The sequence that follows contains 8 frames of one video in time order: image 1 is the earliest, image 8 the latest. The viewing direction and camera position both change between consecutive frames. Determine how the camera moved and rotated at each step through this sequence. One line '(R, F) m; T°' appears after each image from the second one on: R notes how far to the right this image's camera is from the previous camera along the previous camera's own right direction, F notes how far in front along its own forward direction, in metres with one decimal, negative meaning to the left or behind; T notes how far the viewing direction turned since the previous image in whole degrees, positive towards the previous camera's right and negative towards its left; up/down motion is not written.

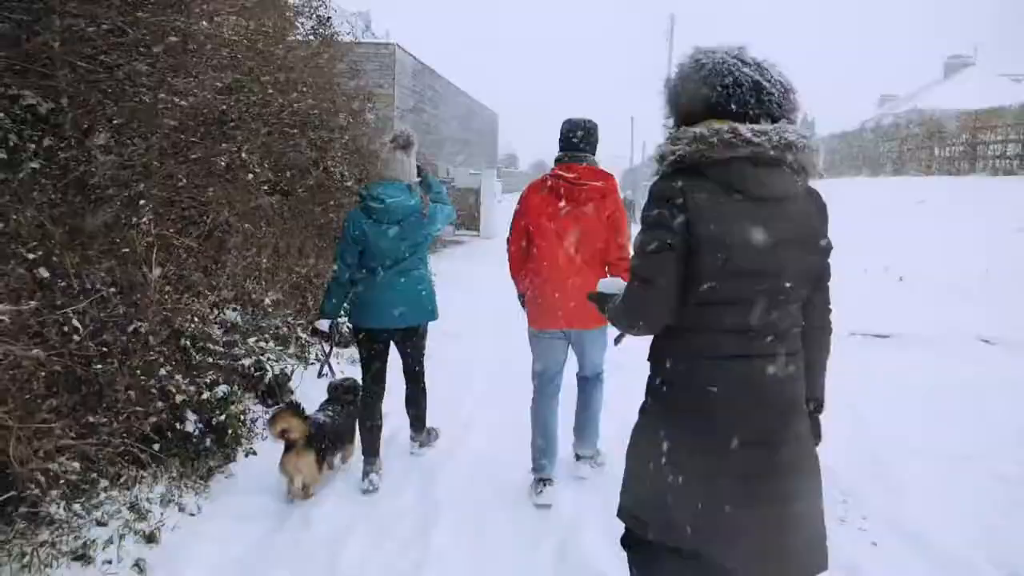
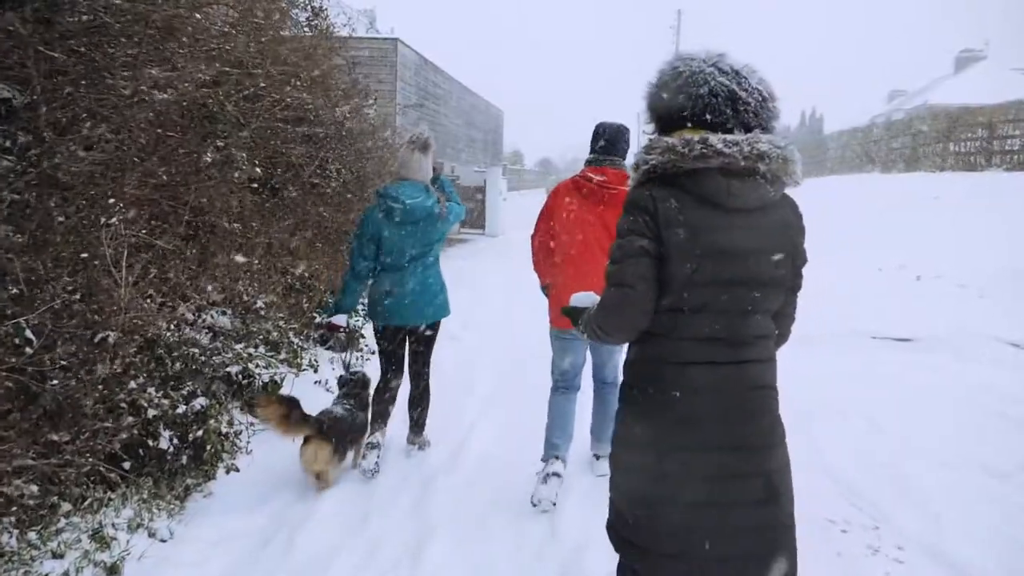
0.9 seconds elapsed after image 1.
(0.0, +0.3) m; 0°
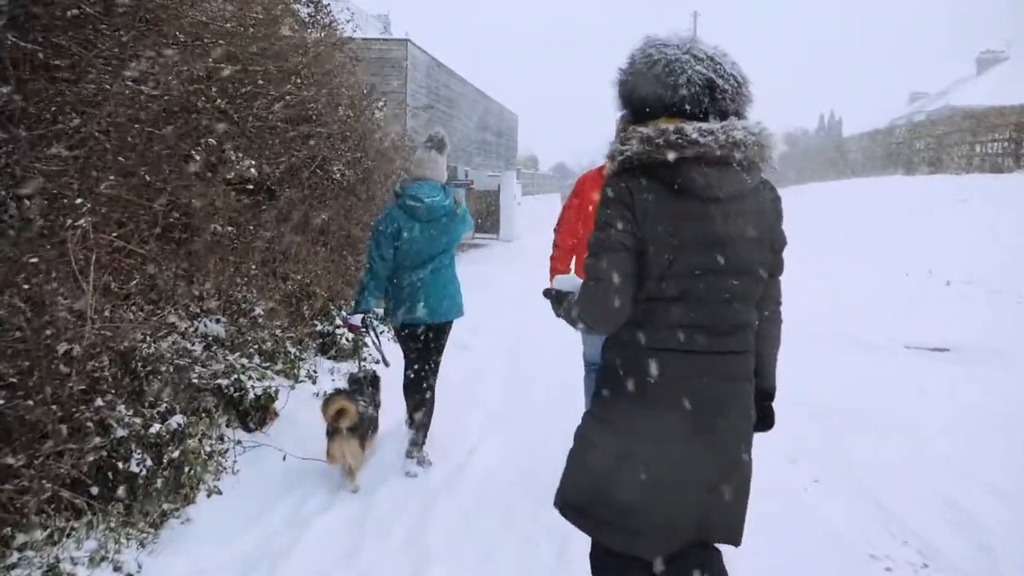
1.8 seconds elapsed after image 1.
(+0.1, +0.3) m; -1°
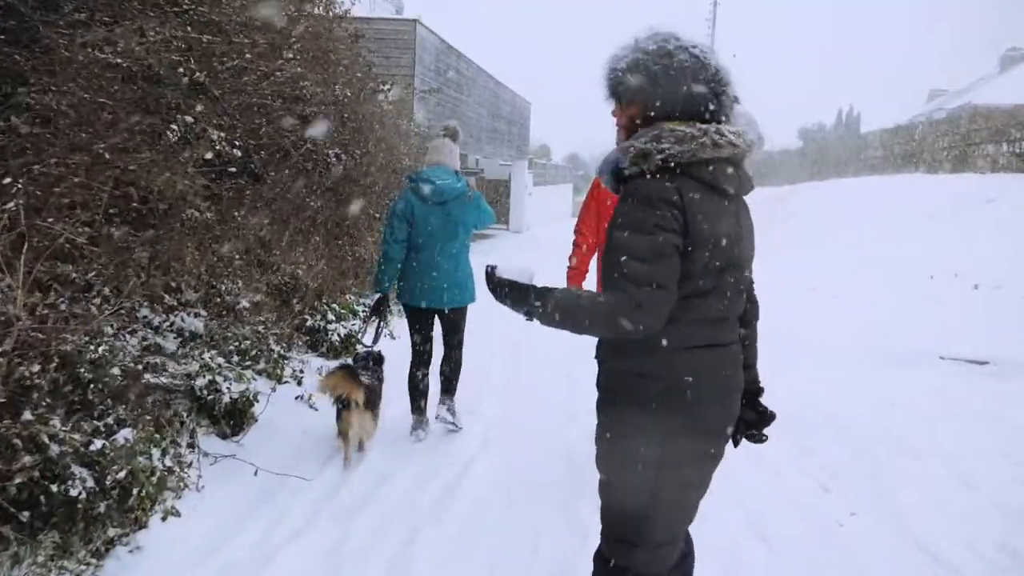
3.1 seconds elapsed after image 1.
(0.0, +0.5) m; -1°
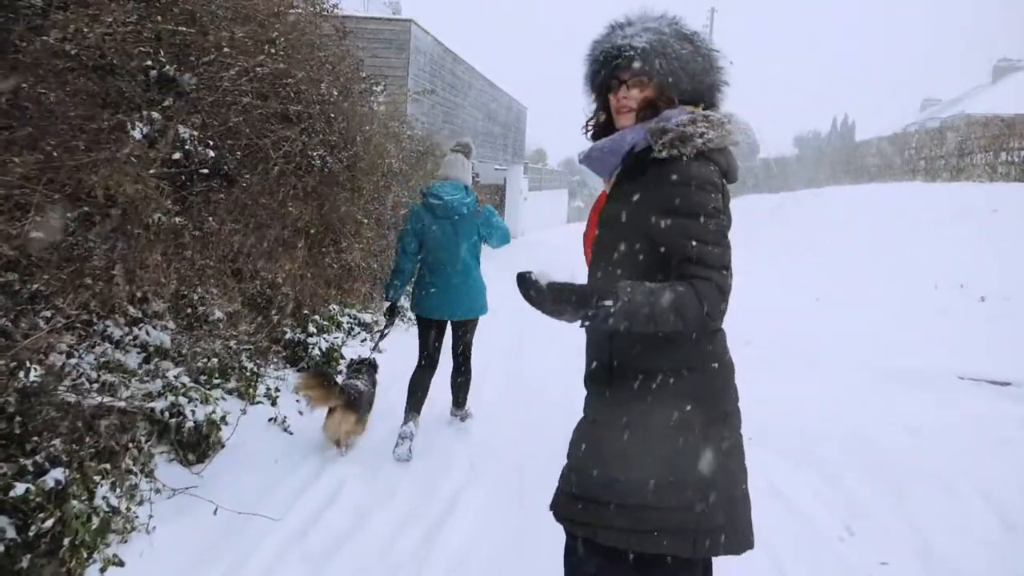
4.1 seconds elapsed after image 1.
(0.0, +0.4) m; 0°
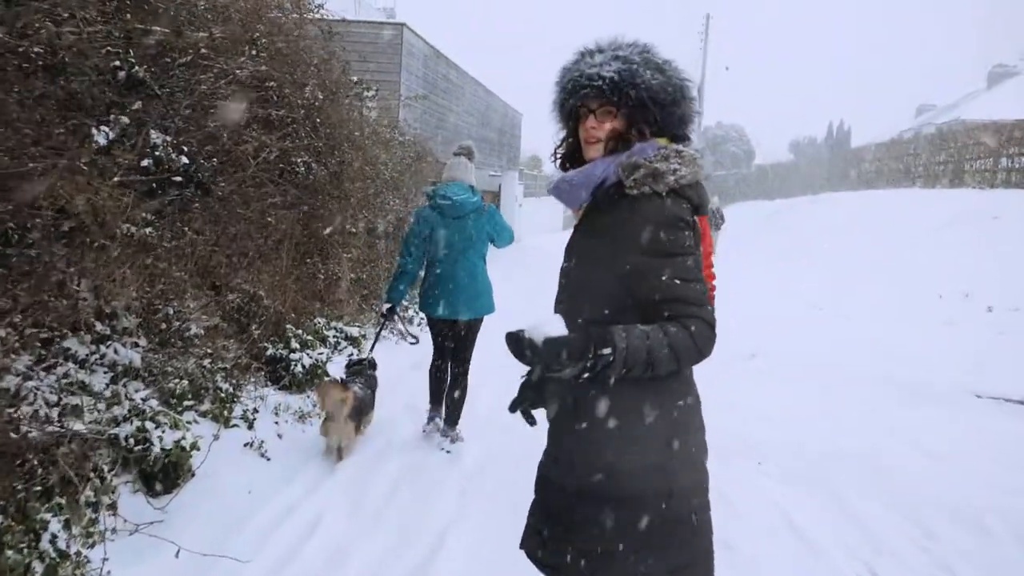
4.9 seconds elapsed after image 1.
(0.0, +0.3) m; 0°
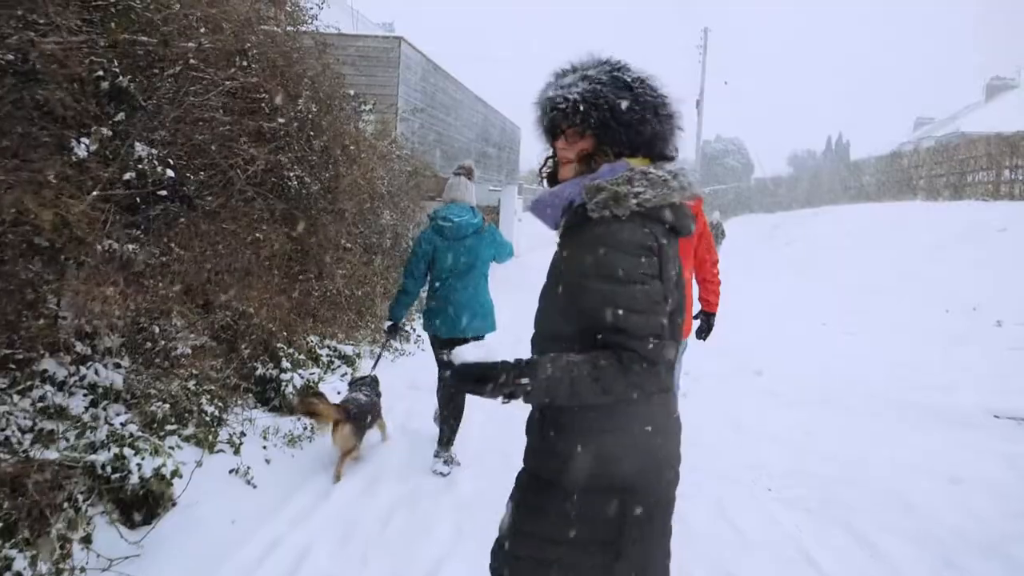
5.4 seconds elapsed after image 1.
(0.0, +0.2) m; 0°
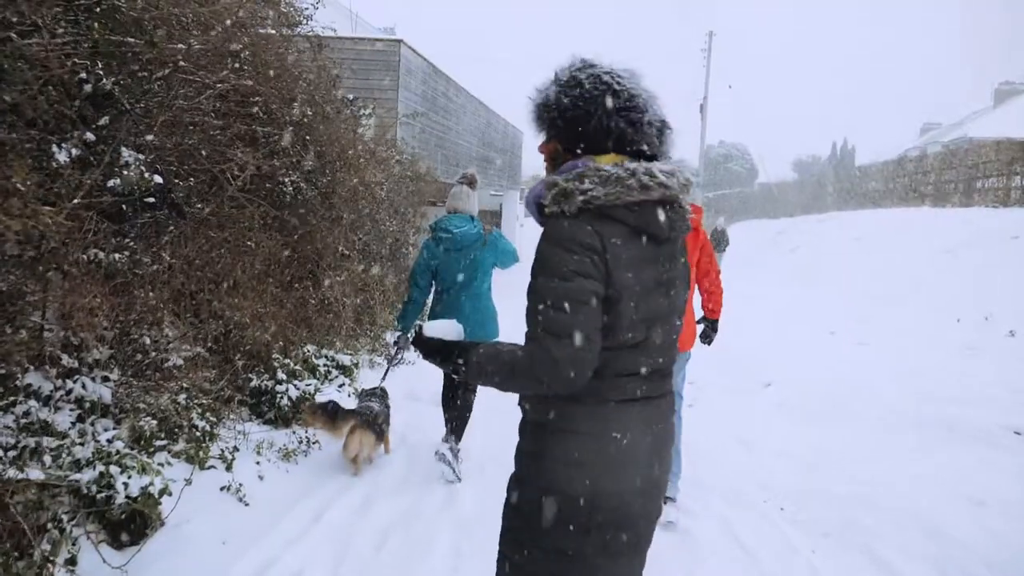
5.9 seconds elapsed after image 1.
(0.0, +0.1) m; 0°
